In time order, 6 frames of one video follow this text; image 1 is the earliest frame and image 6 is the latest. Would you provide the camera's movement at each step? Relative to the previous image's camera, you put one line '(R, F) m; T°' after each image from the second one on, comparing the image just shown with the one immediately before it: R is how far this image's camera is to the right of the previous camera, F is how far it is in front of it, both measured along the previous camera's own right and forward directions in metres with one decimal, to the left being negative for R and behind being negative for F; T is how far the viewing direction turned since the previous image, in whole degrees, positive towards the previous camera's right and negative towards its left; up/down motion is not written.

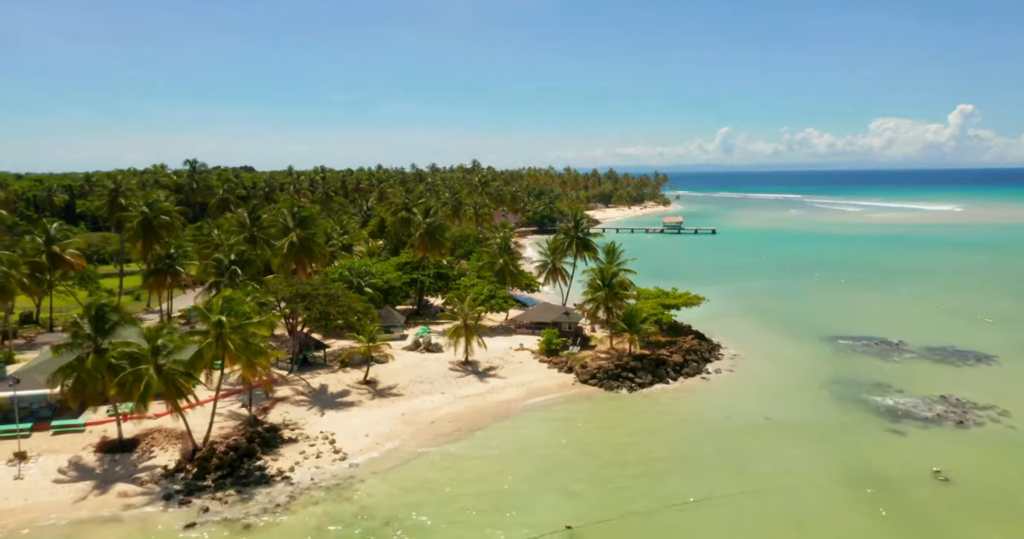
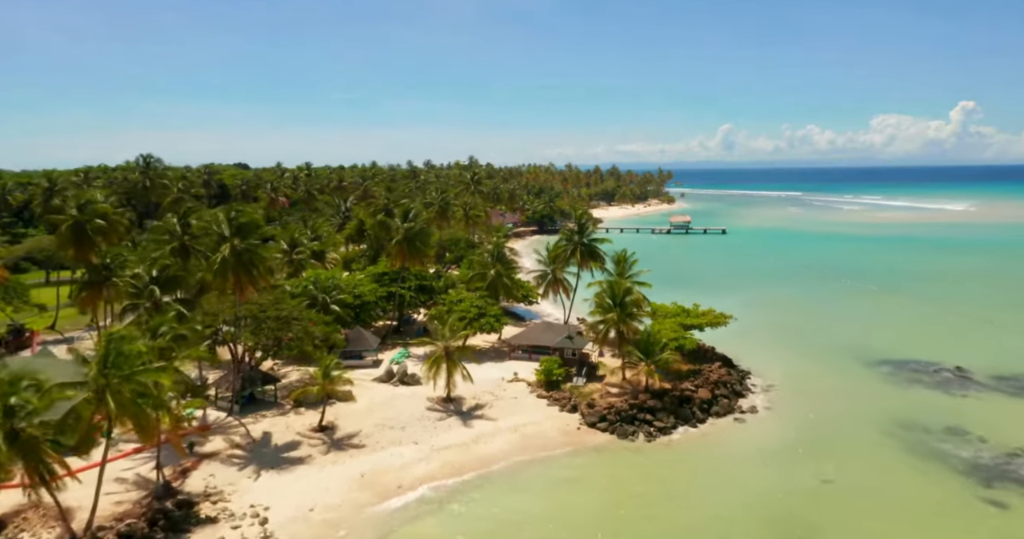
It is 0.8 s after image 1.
(+0.4, +7.0) m; 0°
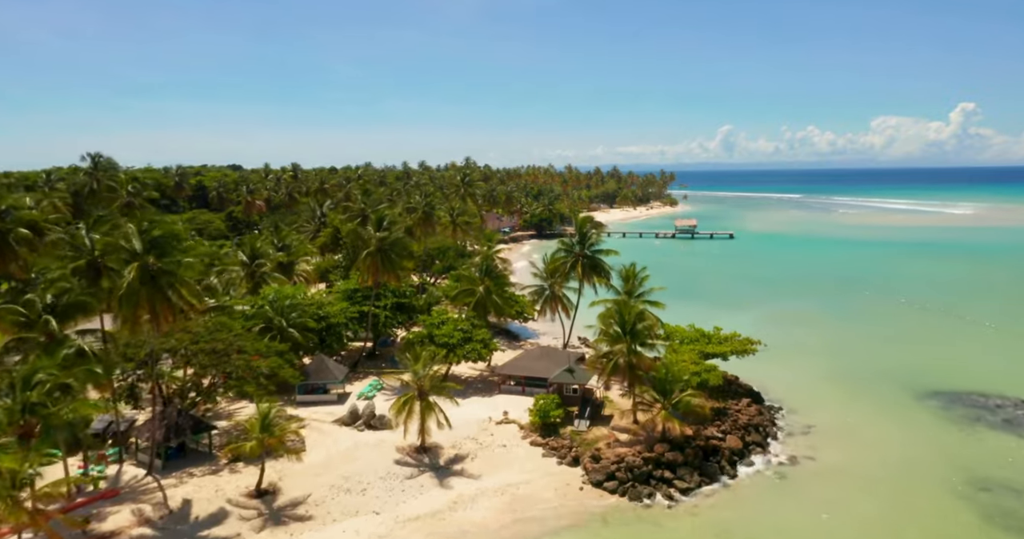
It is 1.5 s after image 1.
(+0.5, +5.8) m; 0°
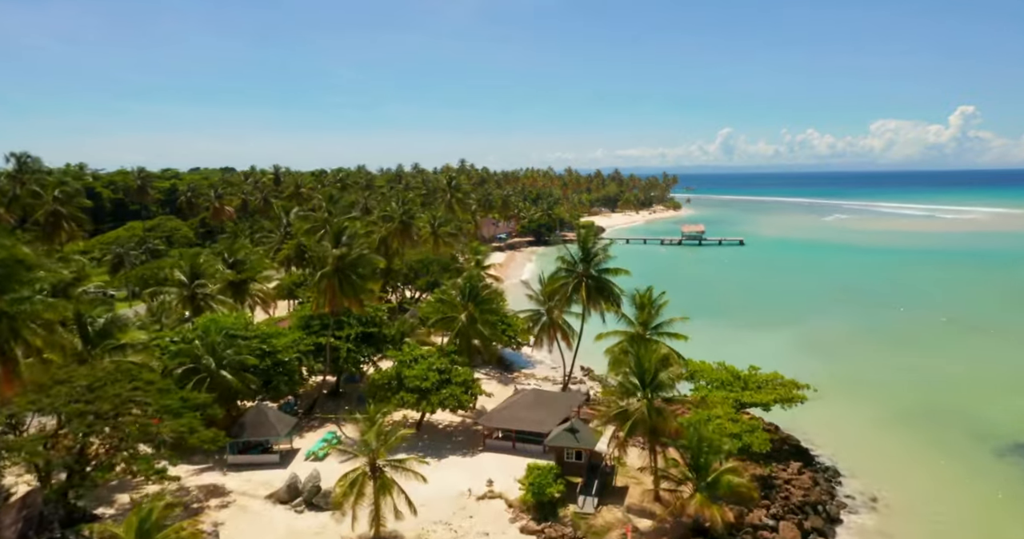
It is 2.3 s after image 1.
(+0.5, +6.6) m; 0°
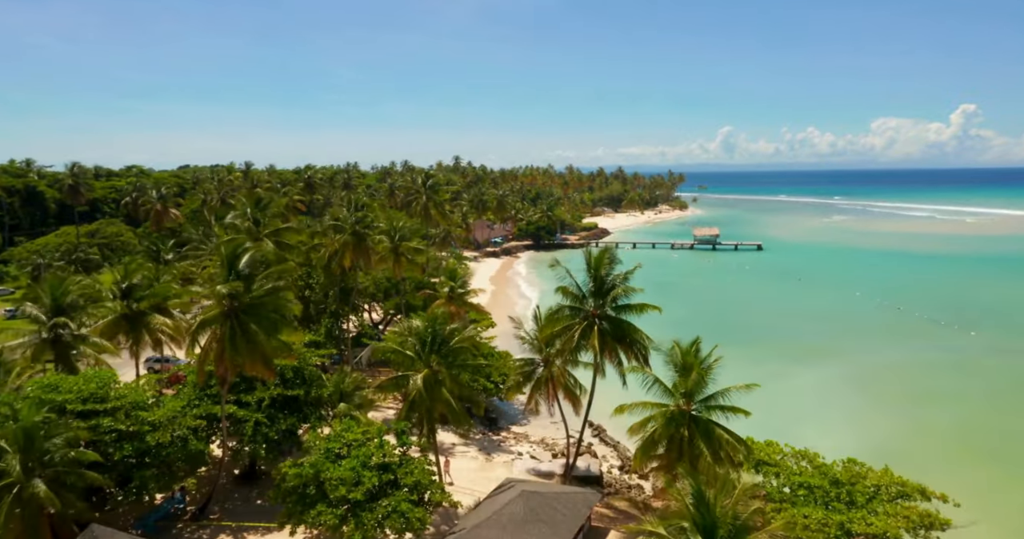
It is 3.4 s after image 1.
(+0.6, +9.5) m; 0°
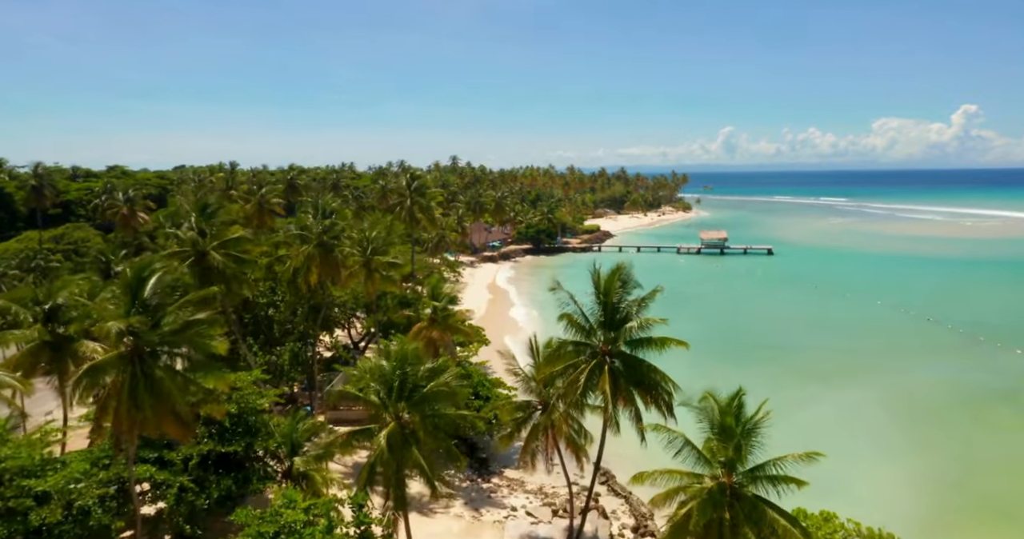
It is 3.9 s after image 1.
(+0.3, +4.4) m; 0°
